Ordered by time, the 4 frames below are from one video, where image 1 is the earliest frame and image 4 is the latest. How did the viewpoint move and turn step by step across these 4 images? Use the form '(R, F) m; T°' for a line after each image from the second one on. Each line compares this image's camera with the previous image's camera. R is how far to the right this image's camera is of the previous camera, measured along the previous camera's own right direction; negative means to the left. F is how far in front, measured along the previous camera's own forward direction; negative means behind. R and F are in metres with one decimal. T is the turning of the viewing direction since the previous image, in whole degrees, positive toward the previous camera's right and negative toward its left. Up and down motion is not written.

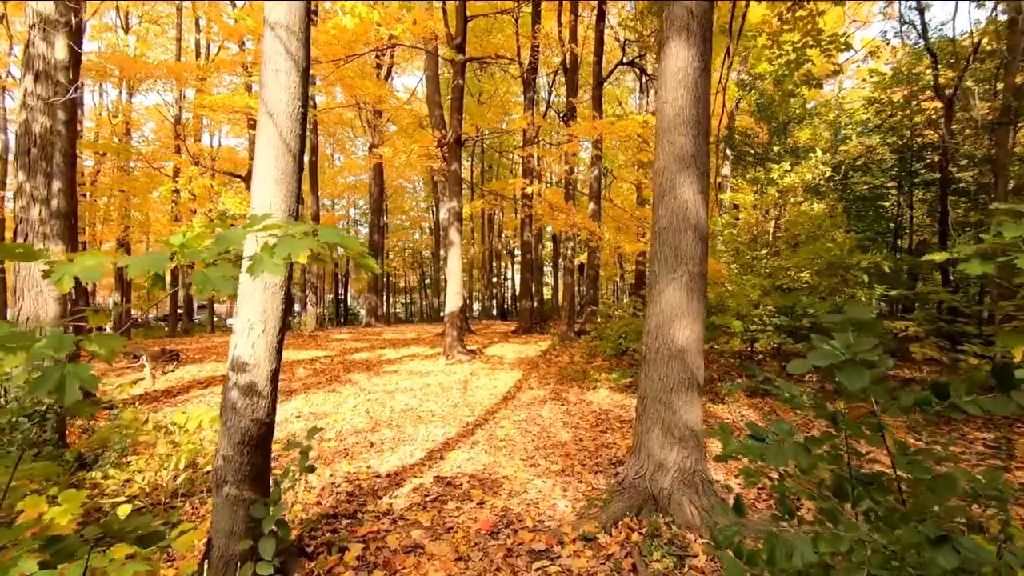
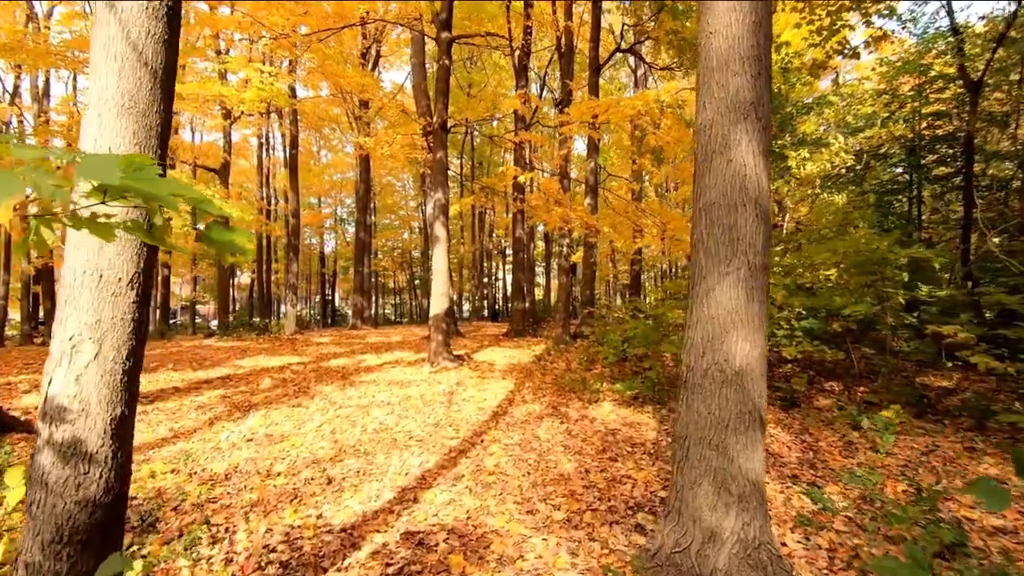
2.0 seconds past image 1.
(0.0, +1.0) m; +1°
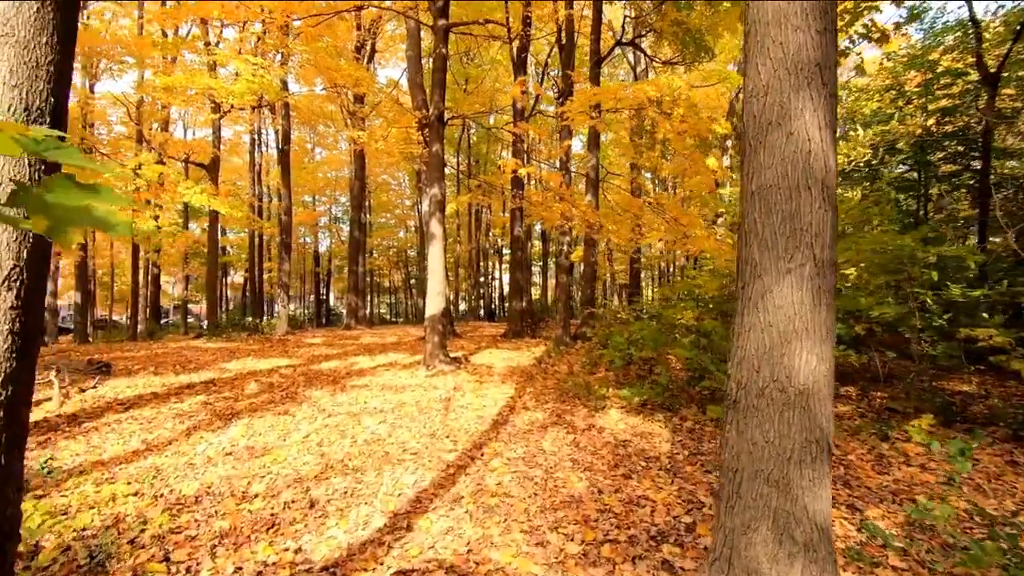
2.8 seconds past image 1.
(-0.1, +0.5) m; 0°
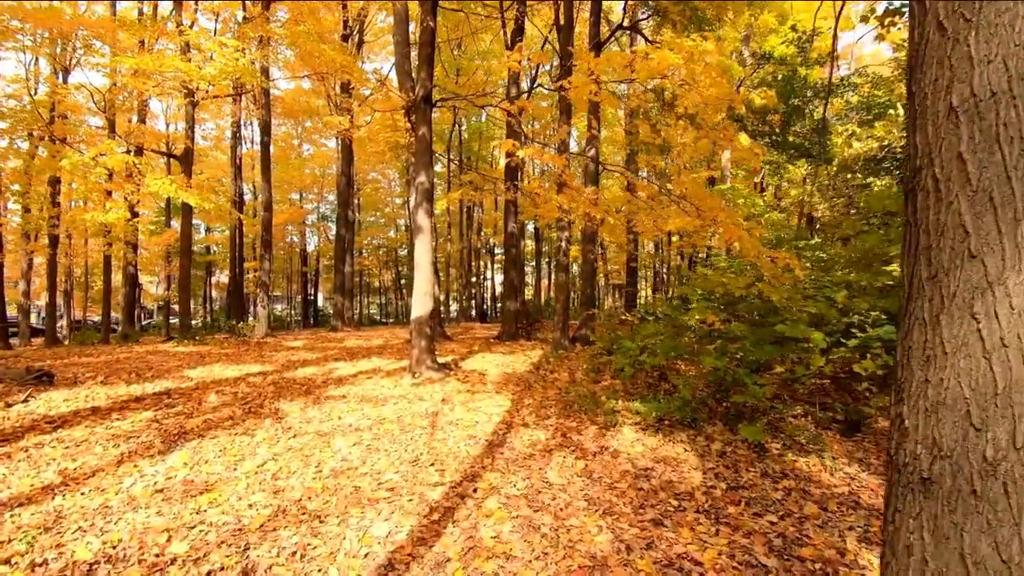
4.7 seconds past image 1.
(-0.1, +0.9) m; +1°
